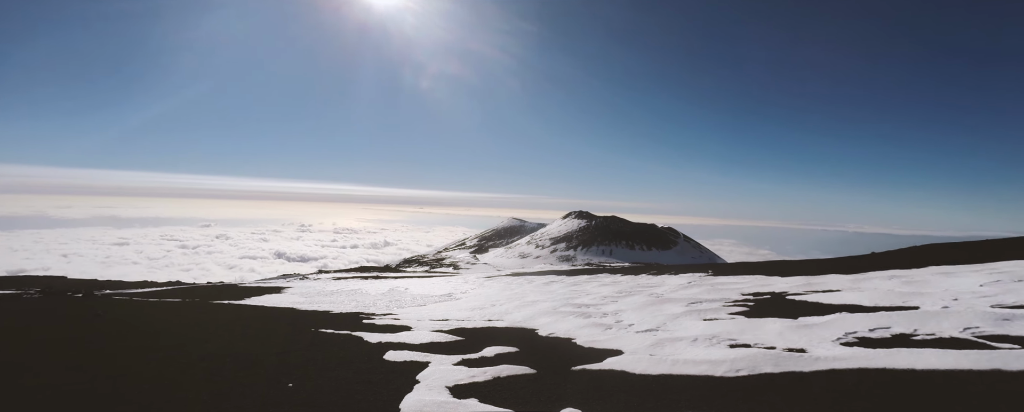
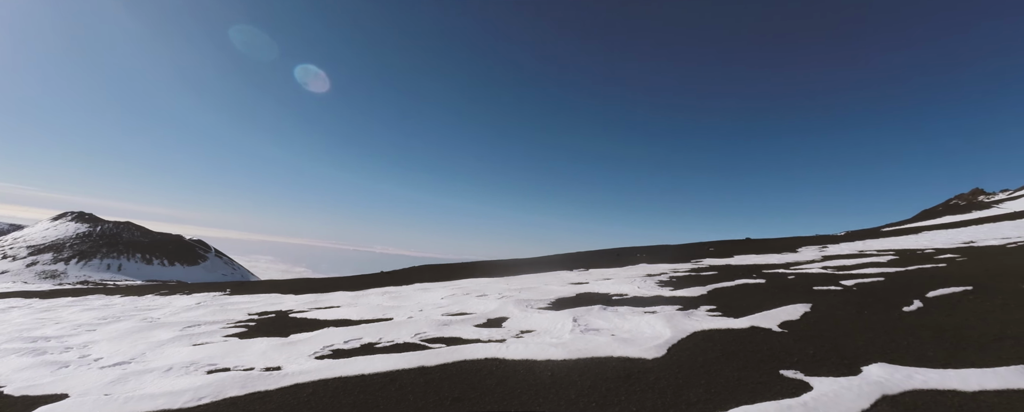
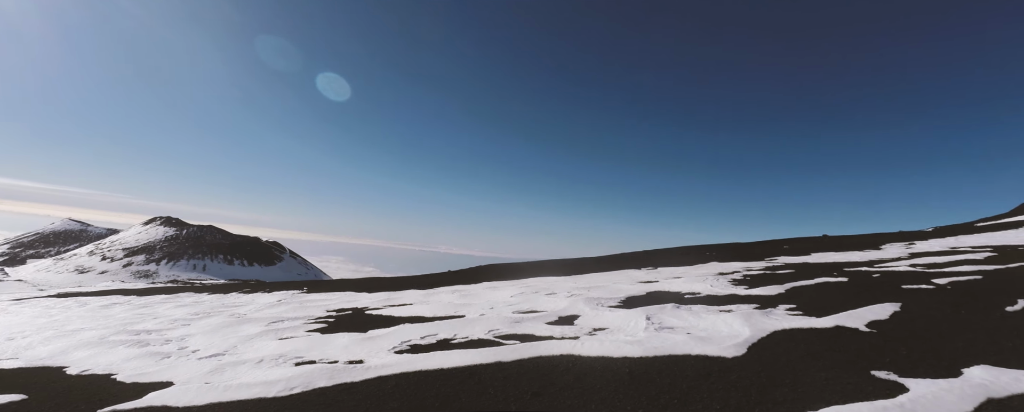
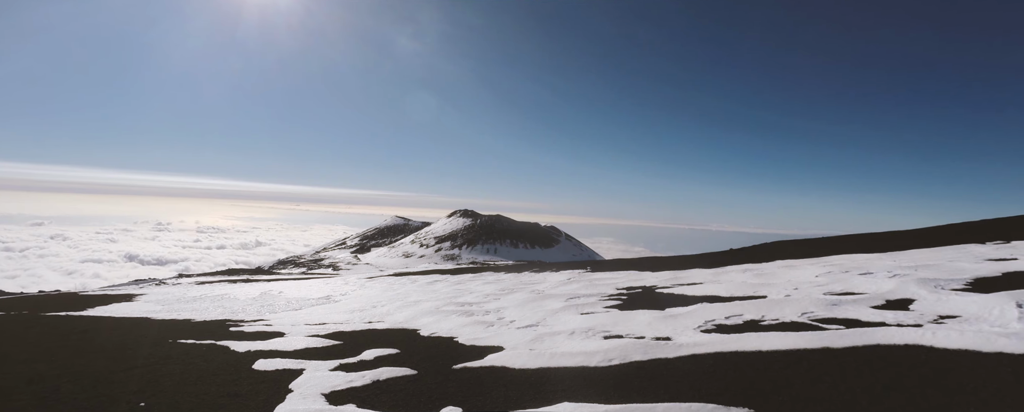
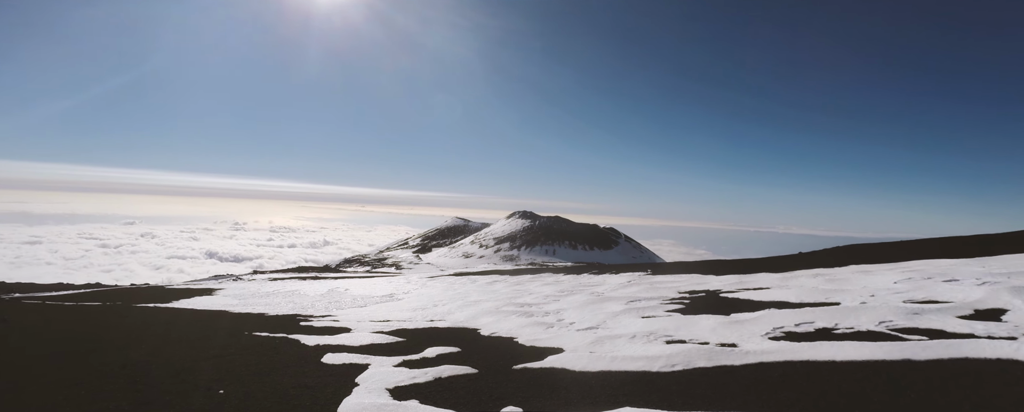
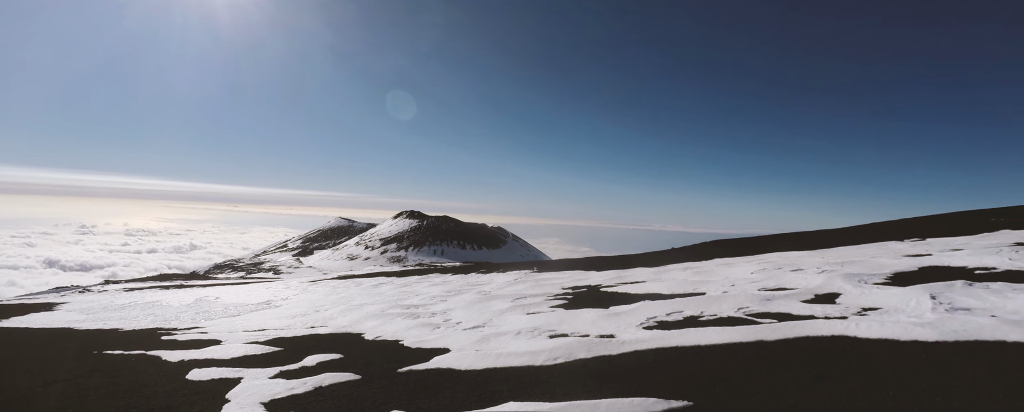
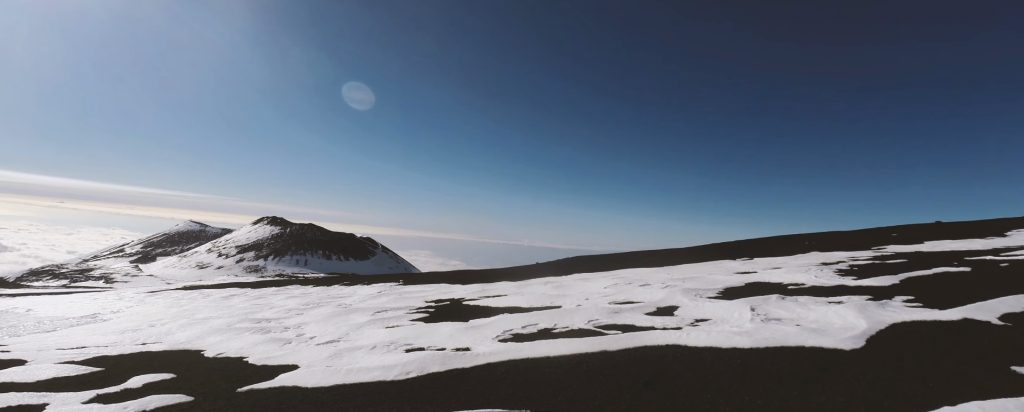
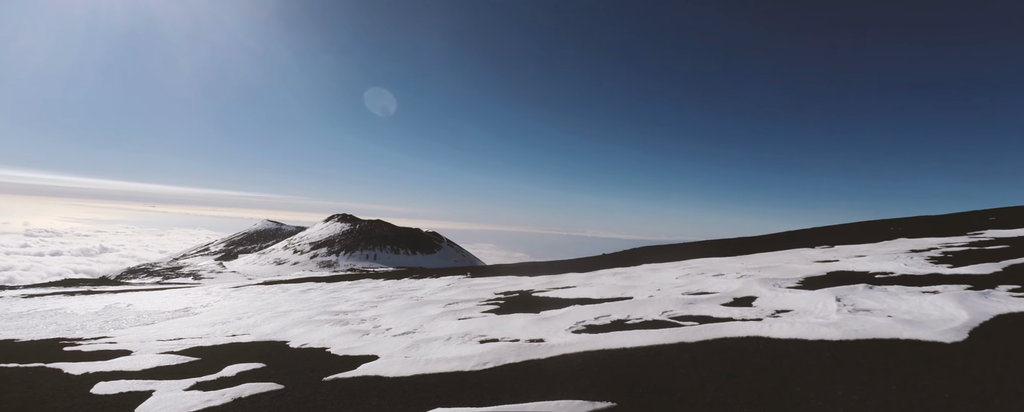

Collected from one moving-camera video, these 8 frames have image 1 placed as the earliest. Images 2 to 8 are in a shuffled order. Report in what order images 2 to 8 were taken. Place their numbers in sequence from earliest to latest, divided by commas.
5, 4, 6, 8, 7, 3, 2
